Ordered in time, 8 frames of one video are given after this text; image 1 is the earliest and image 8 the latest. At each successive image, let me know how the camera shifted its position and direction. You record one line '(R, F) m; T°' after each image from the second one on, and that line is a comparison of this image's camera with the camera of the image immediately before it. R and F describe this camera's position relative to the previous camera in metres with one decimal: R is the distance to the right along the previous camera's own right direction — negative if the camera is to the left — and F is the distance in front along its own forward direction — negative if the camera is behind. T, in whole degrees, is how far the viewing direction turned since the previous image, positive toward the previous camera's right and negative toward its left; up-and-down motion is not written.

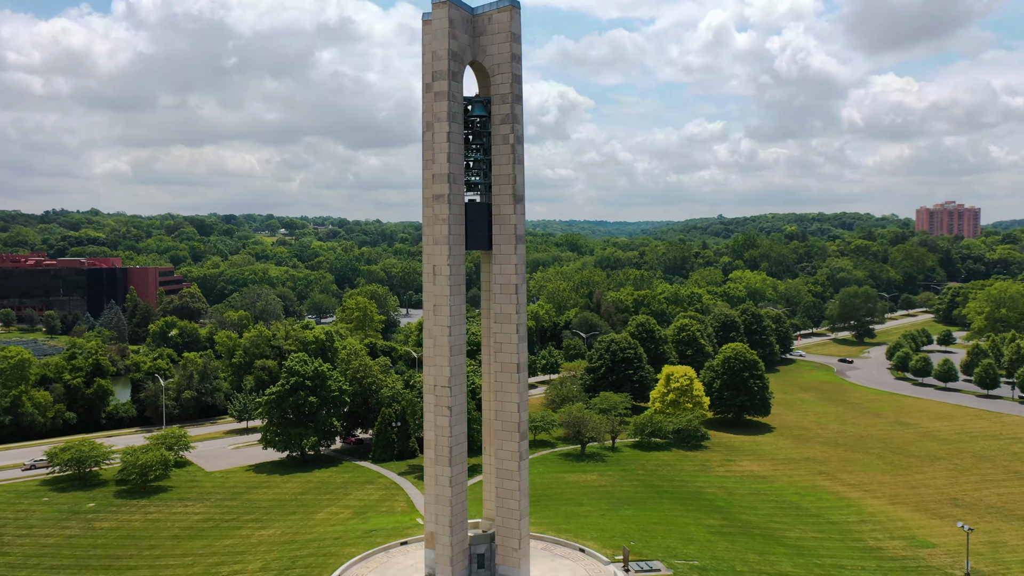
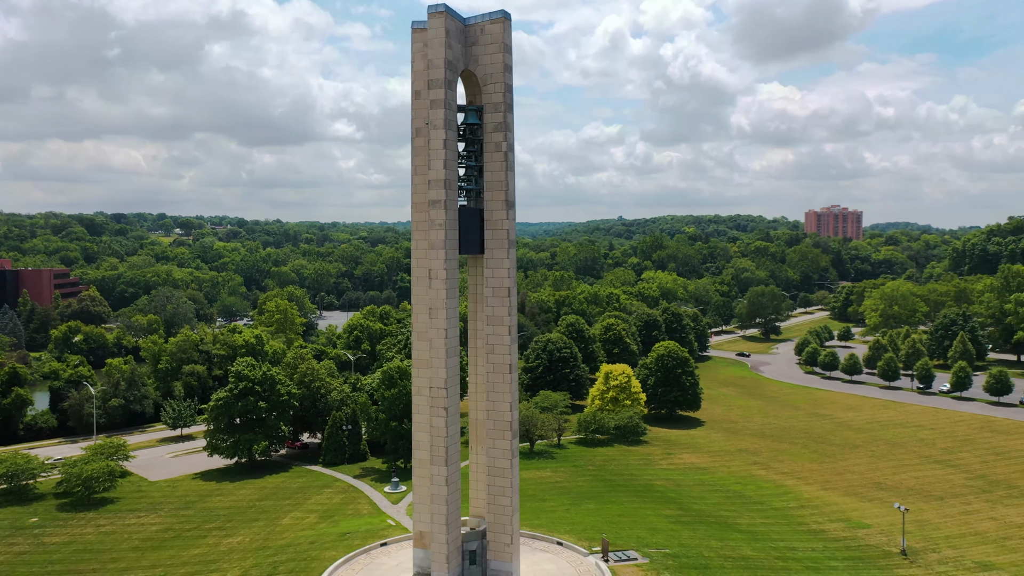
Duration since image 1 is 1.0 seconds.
(-2.9, -0.7) m; +7°
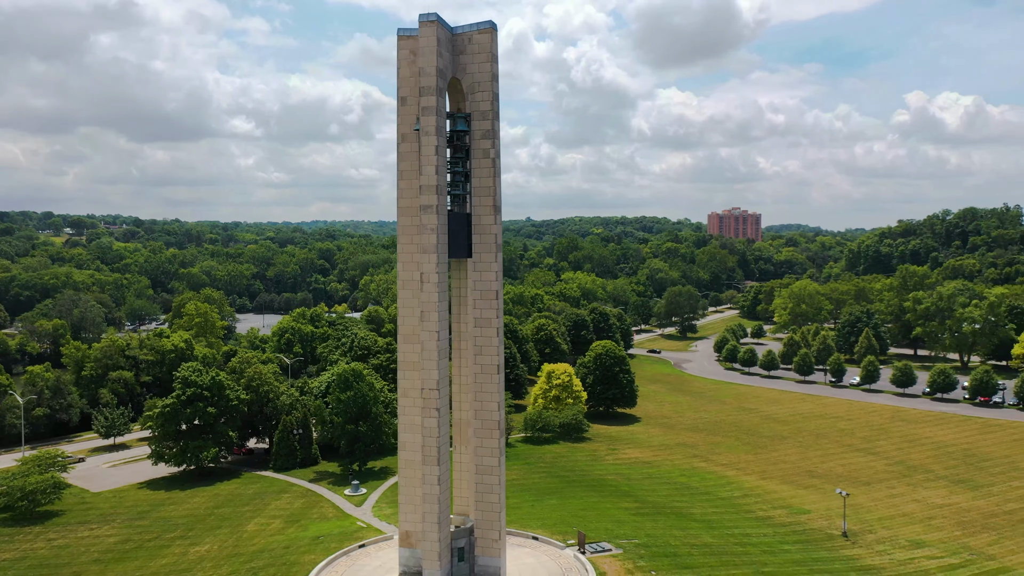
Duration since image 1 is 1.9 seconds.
(-2.7, -0.6) m; +7°
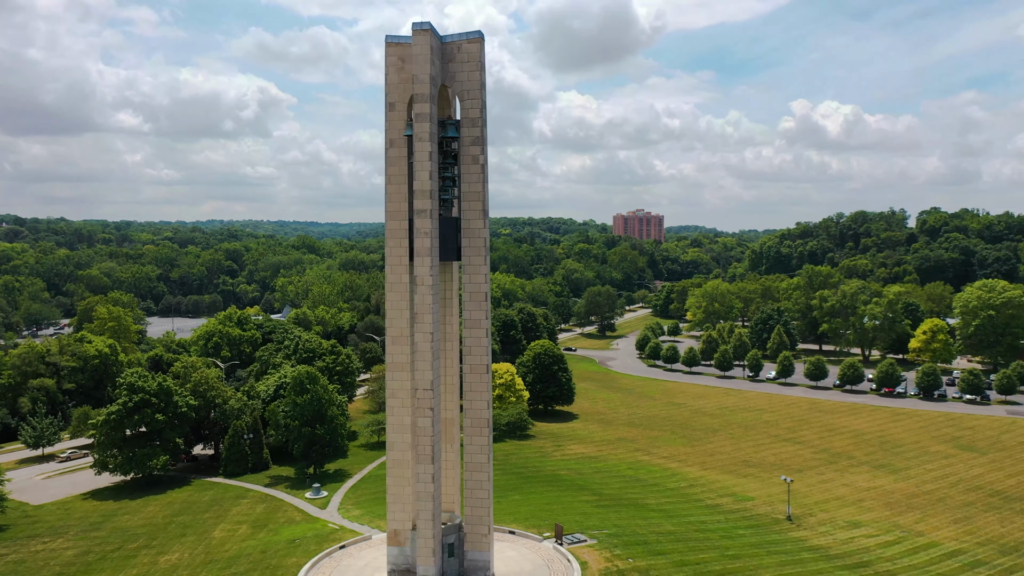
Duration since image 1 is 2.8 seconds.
(-2.9, -0.8) m; +7°
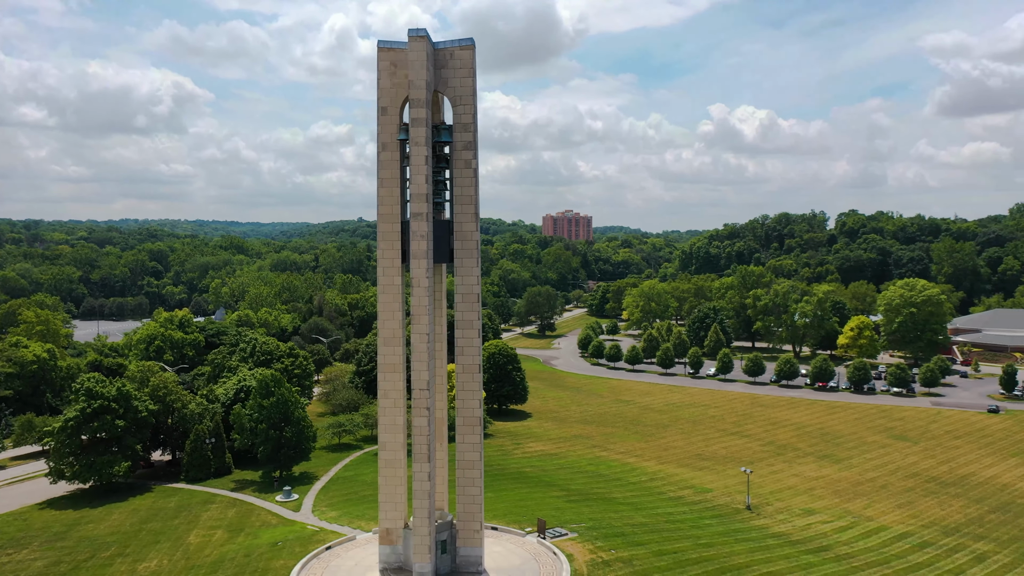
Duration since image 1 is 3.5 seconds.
(-2.3, -0.6) m; +5°
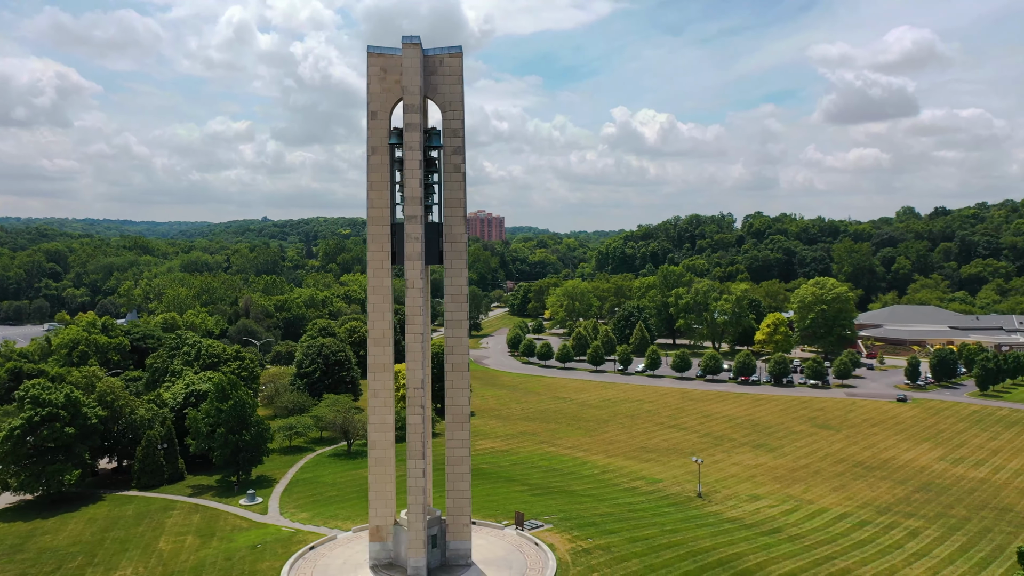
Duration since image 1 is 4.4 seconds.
(-2.9, -0.9) m; +7°
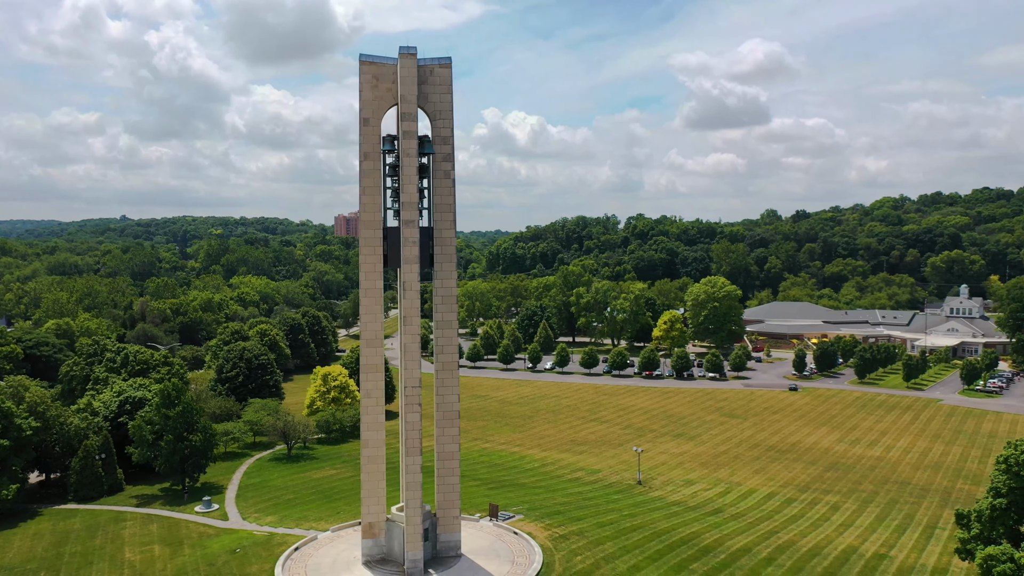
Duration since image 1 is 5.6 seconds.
(-4.3, -1.2) m; +9°
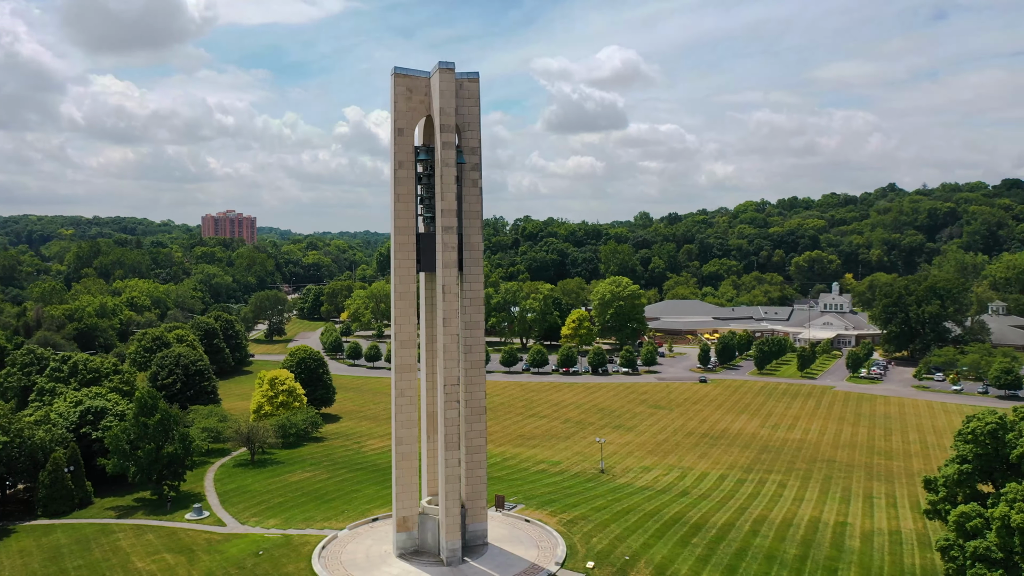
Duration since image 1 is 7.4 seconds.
(-6.3, -1.5) m; +9°
